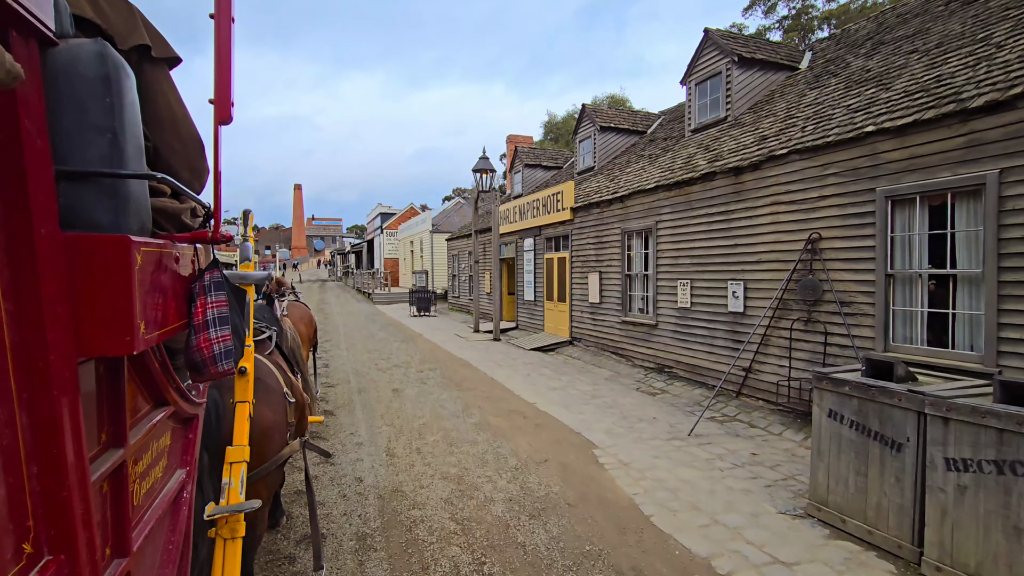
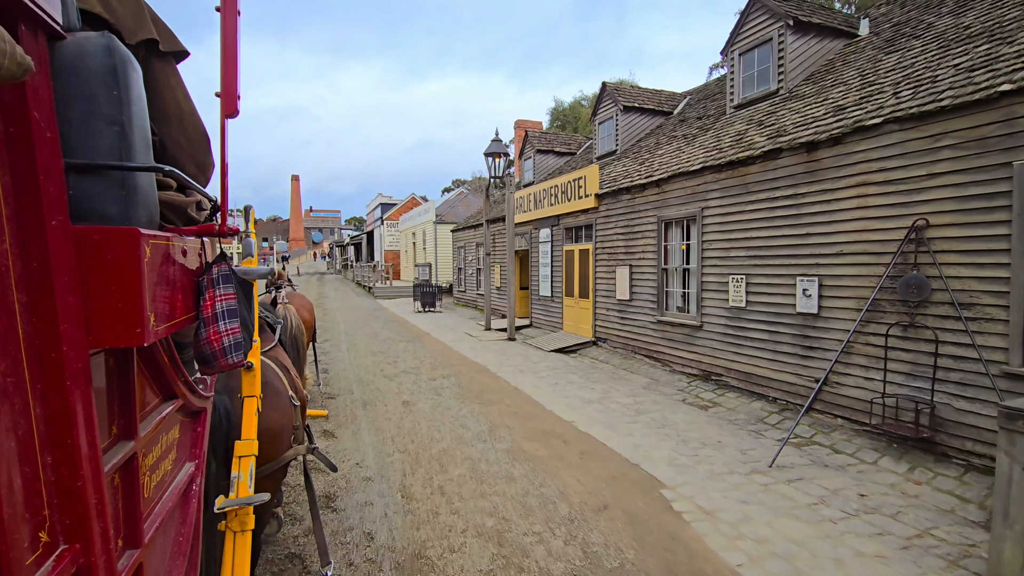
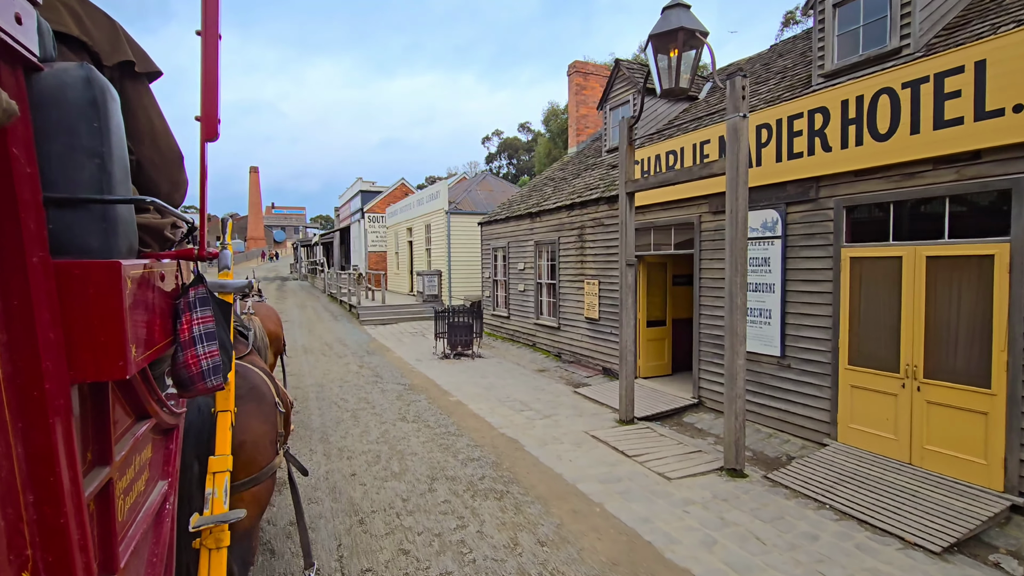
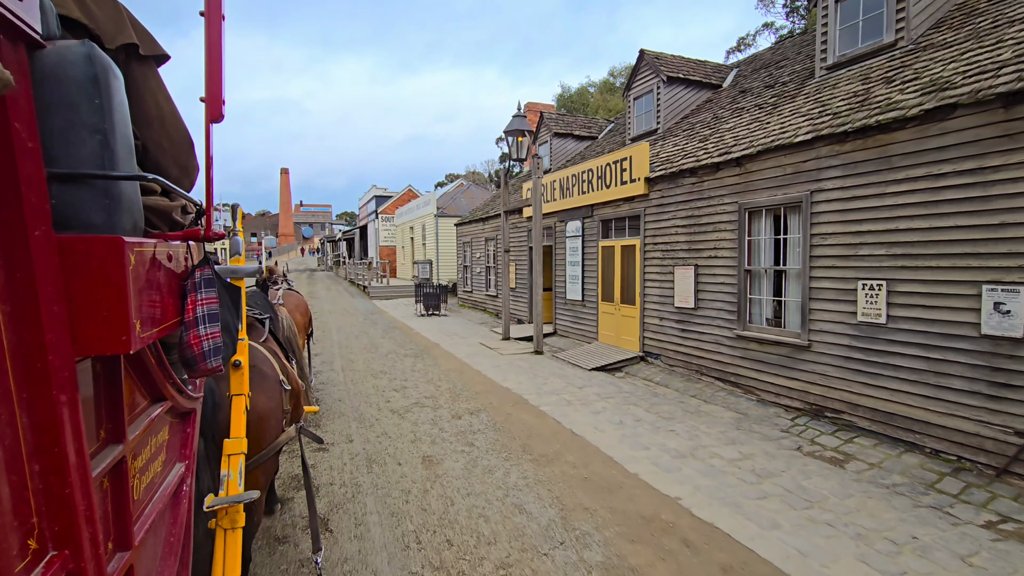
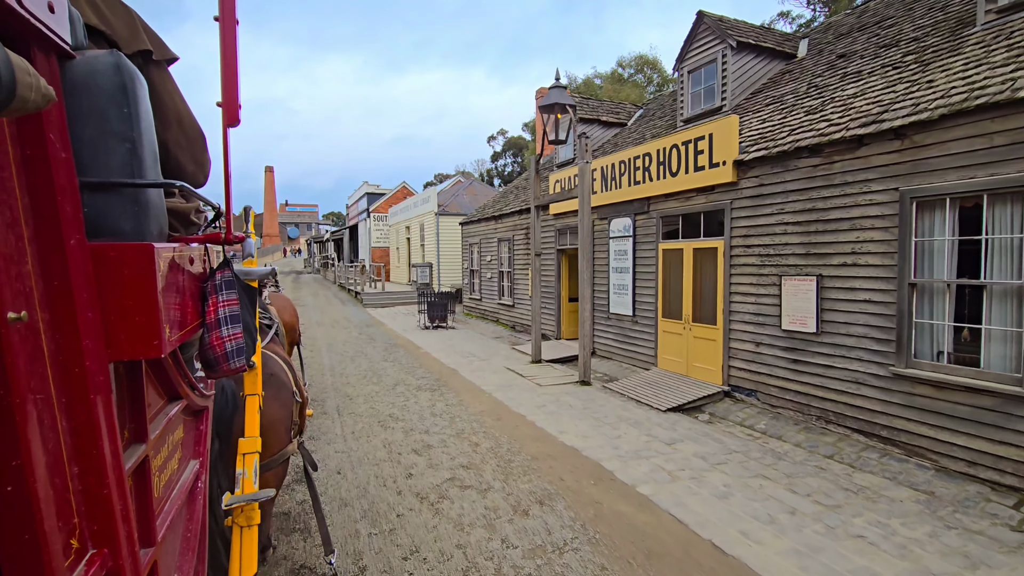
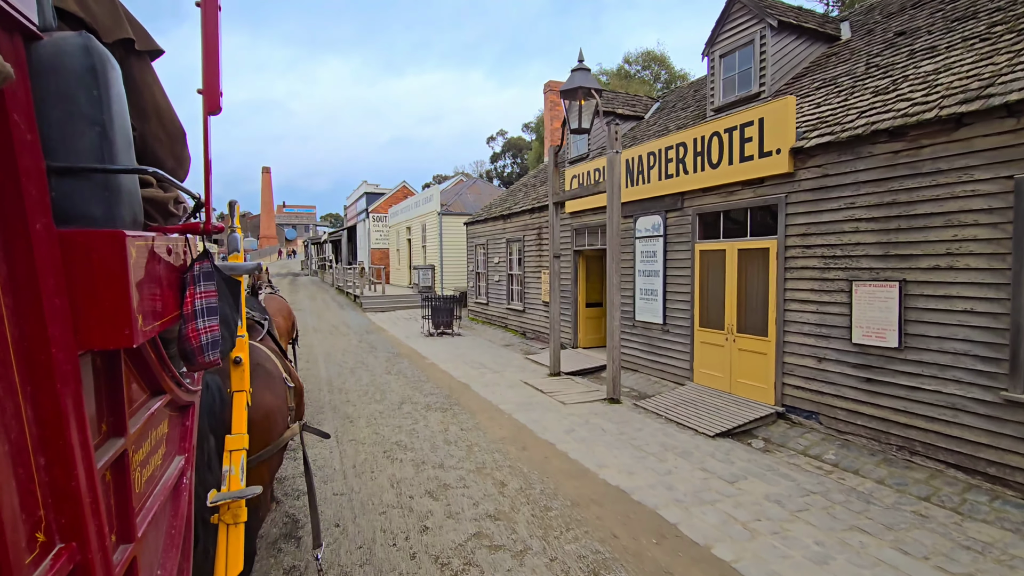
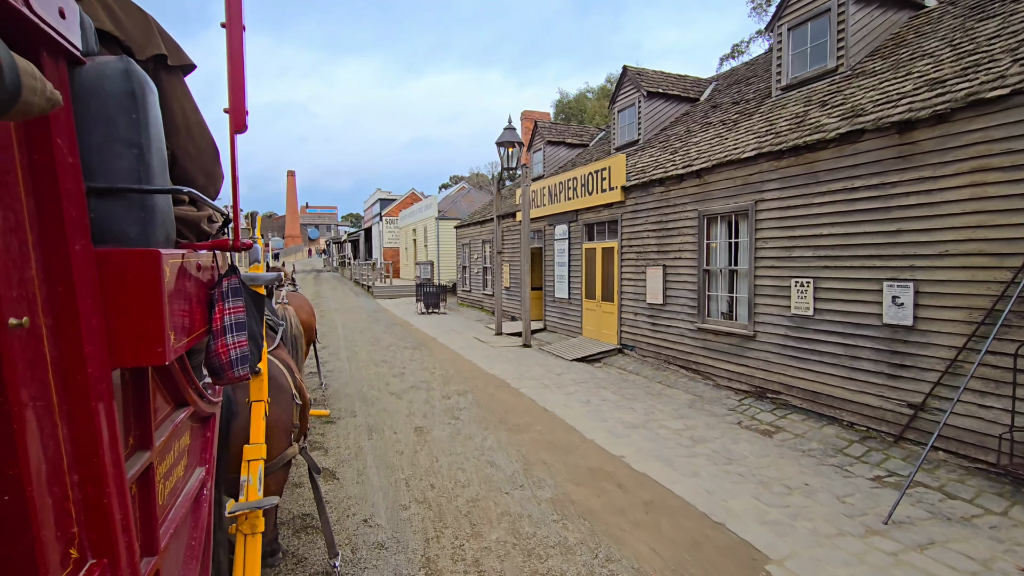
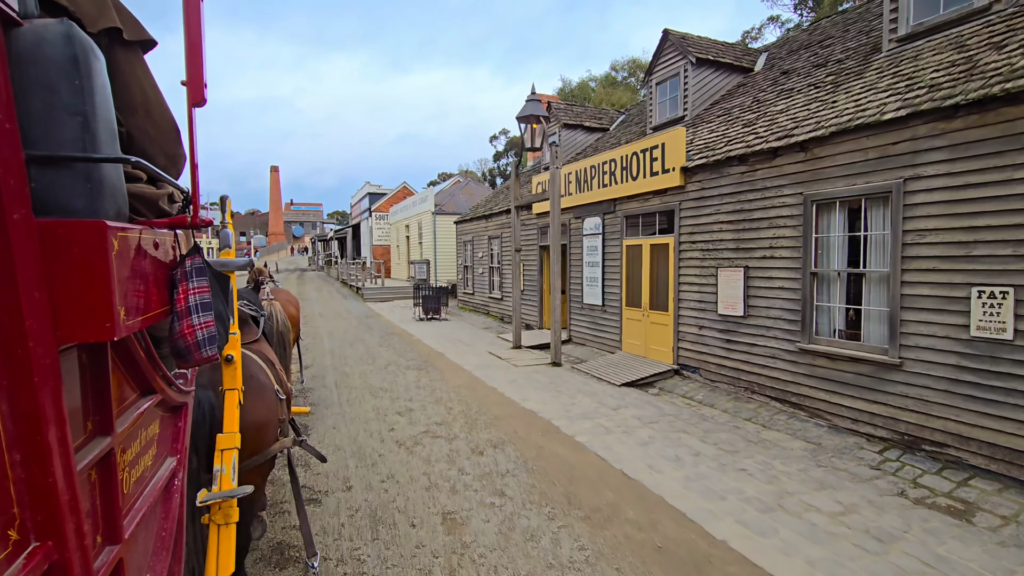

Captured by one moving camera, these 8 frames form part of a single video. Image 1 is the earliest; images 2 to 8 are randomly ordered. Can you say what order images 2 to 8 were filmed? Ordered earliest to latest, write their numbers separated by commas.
2, 7, 4, 8, 5, 6, 3
